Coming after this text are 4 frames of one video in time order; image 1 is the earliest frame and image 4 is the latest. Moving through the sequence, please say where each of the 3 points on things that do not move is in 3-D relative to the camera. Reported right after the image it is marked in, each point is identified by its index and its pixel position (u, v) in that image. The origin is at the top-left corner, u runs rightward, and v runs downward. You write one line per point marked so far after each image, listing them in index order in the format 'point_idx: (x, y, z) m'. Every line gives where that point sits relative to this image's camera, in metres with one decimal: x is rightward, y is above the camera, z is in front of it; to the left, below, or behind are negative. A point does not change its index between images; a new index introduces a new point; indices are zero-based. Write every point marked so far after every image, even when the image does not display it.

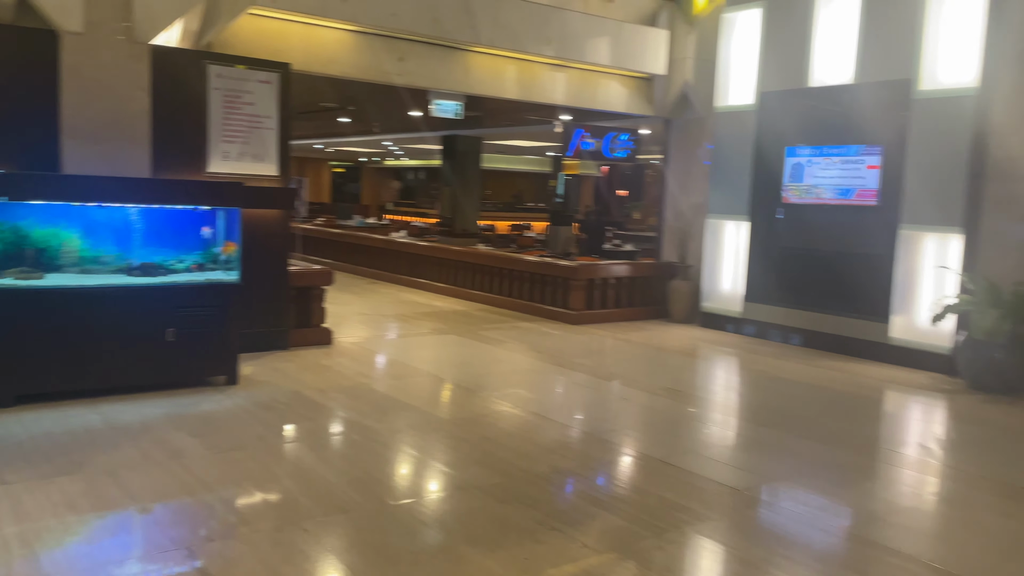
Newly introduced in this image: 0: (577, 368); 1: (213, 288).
0: (+0.5, -0.6, +6.0) m
1: (-1.7, 0.0, +4.6) m
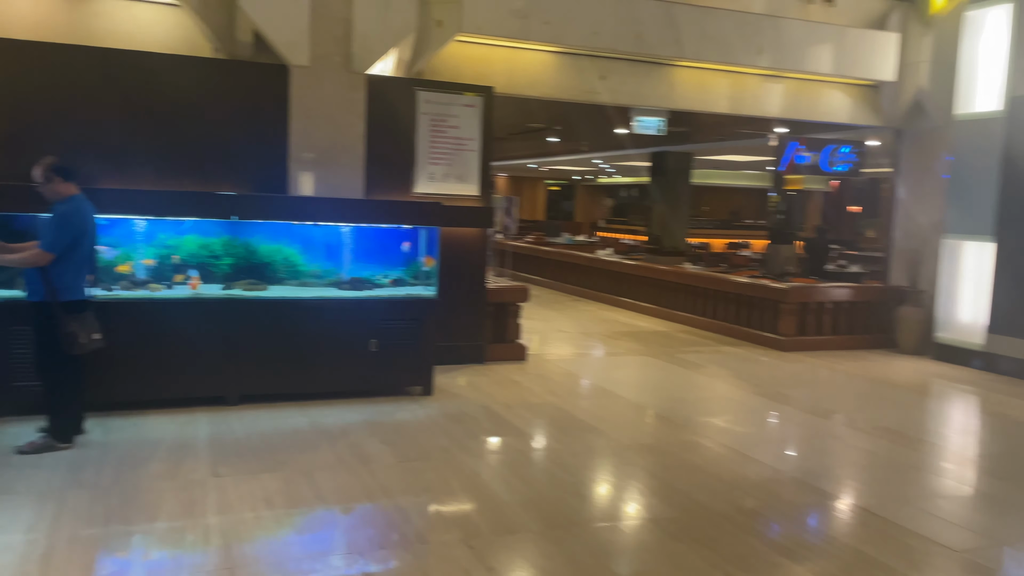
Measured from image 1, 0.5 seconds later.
0: (+1.9, -0.8, +5.6) m
1: (-0.6, -0.1, +4.8) m
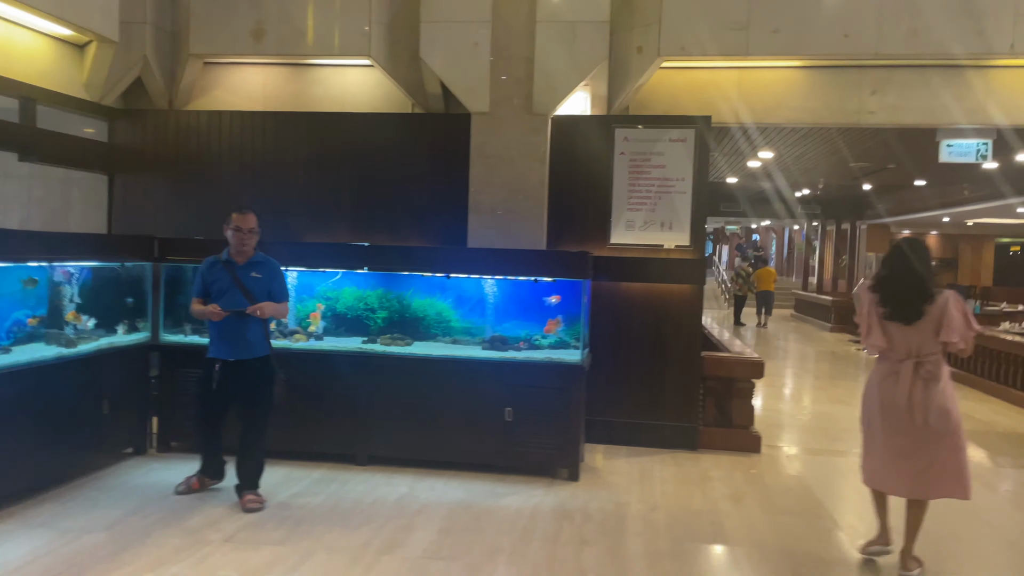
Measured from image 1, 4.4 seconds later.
0: (+2.7, -1.2, +3.5) m
1: (+0.3, -0.4, +4.1) m
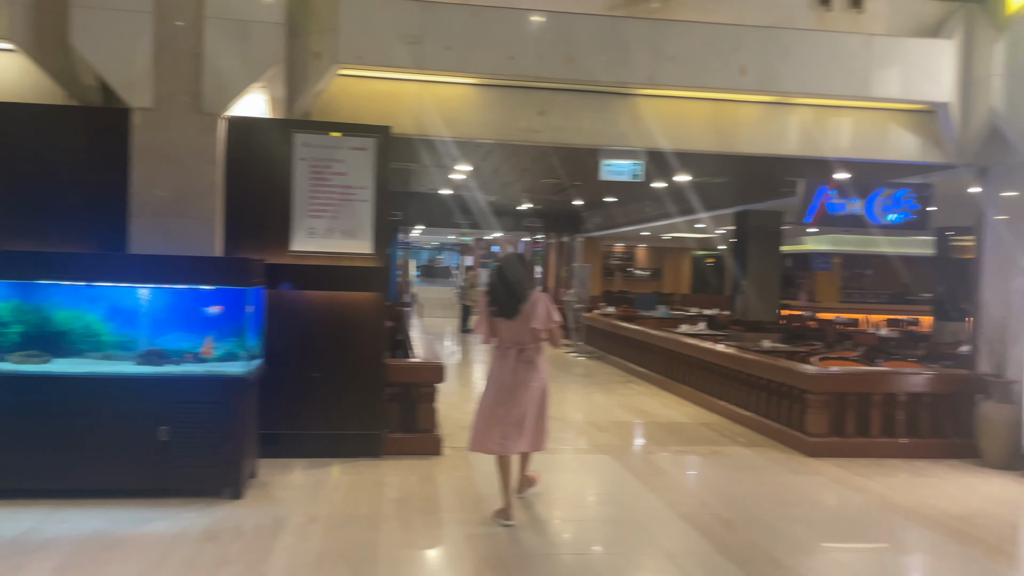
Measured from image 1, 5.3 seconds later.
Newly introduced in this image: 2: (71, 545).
0: (+1.1, -1.2, +4.0) m
1: (-1.4, -0.5, +3.9) m
2: (-1.7, -1.0, +3.1) m
